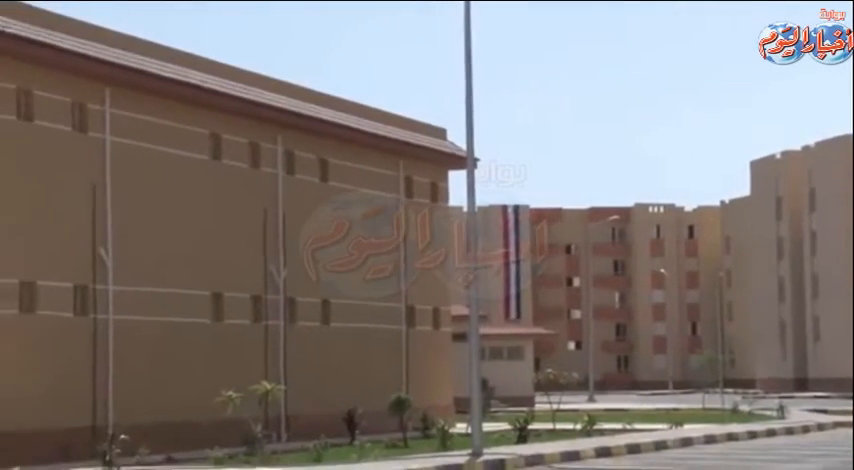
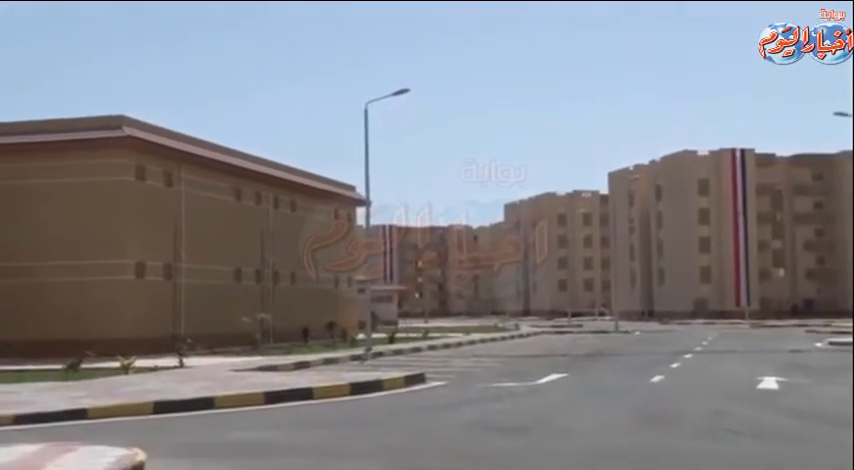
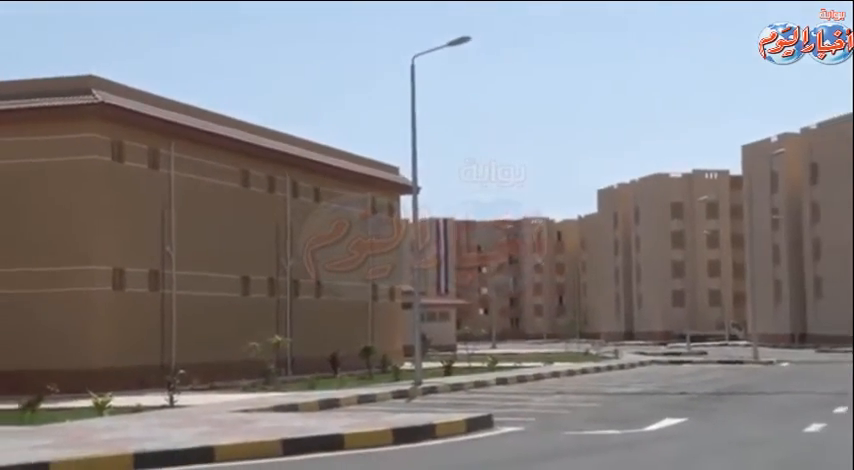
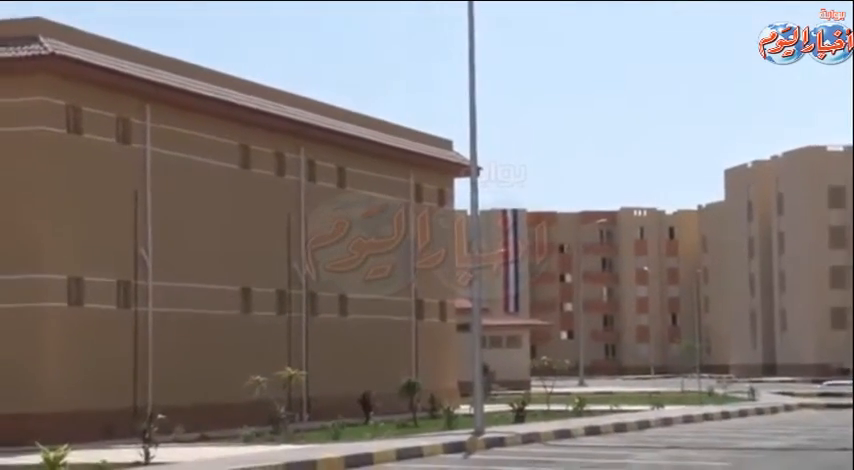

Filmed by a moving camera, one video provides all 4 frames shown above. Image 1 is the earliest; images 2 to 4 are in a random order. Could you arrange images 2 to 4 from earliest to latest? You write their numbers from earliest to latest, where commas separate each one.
4, 3, 2
